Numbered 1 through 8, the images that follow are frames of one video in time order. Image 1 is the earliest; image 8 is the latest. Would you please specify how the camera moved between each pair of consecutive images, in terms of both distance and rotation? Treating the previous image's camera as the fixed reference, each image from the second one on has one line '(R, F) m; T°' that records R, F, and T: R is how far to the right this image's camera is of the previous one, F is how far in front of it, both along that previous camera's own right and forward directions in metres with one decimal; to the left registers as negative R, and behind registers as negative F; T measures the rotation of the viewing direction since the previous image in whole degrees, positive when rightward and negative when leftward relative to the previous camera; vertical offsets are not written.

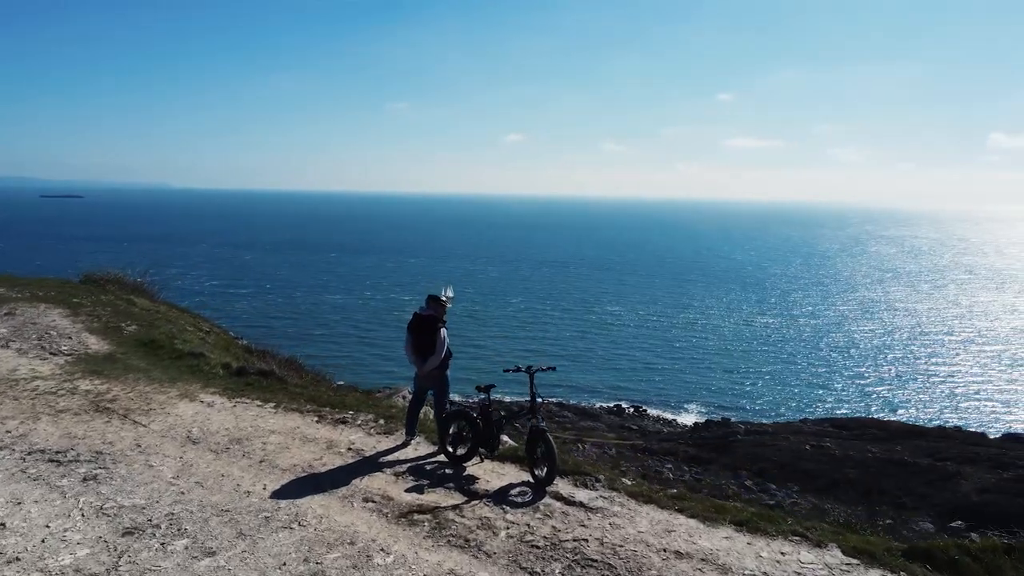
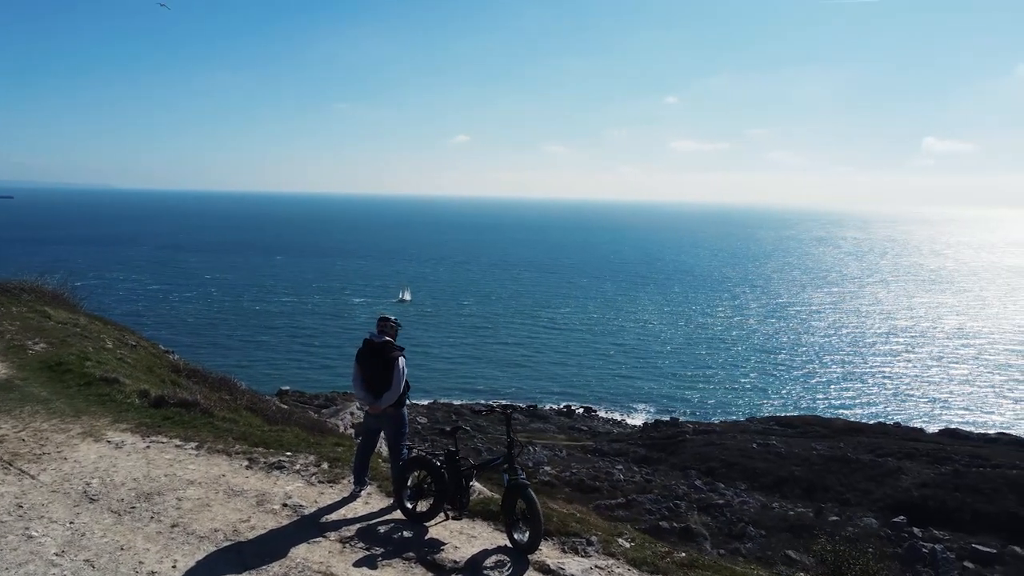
(-0.2, +1.3) m; +4°
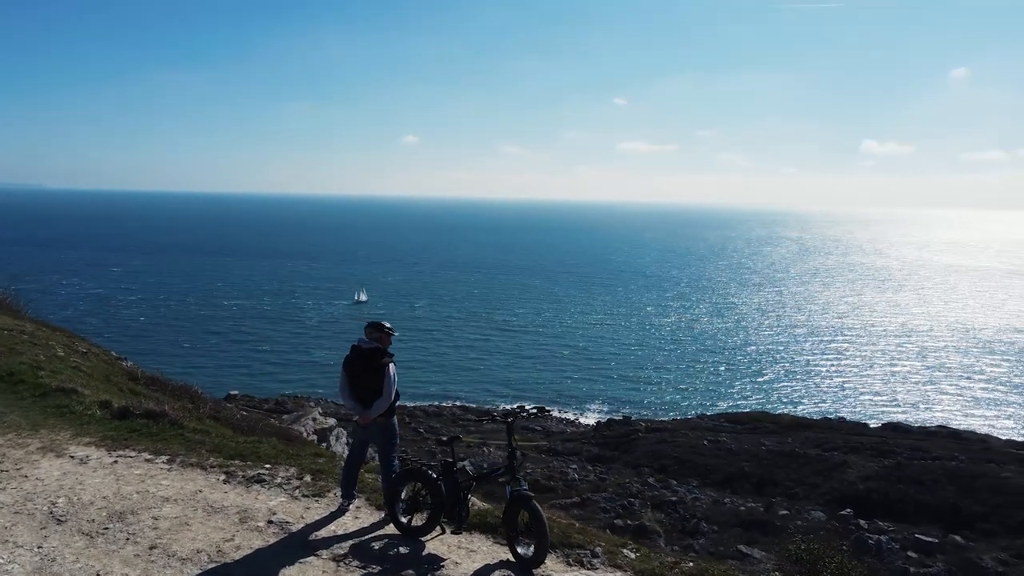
(-0.4, +0.1) m; +4°
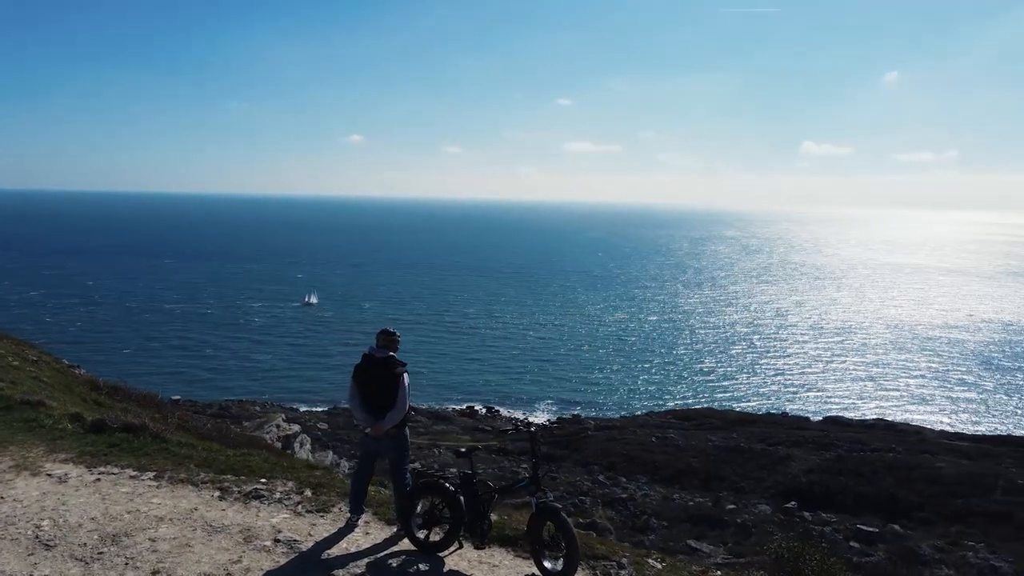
(-0.7, +0.1) m; +4°
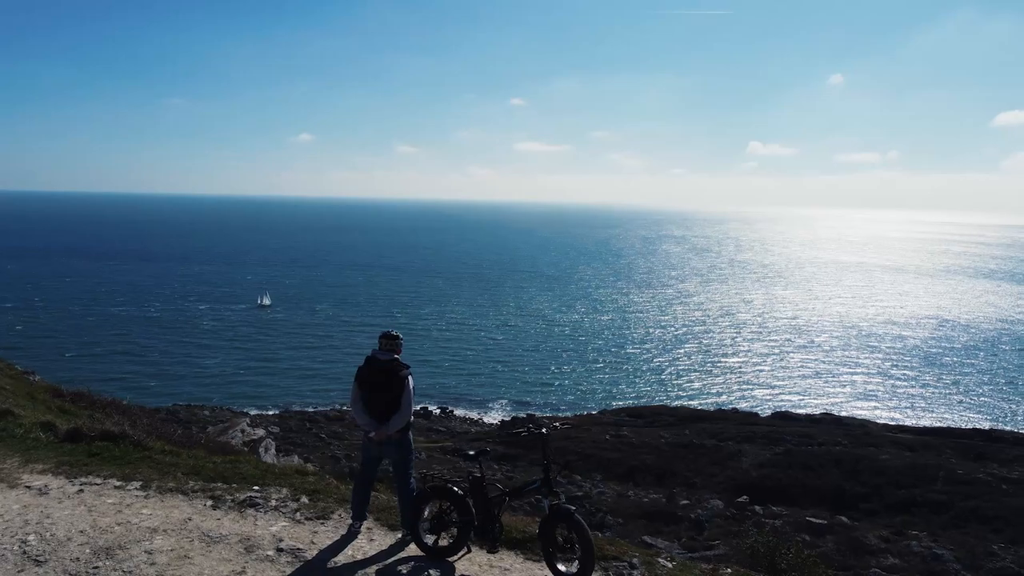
(-0.6, 0.0) m; +4°
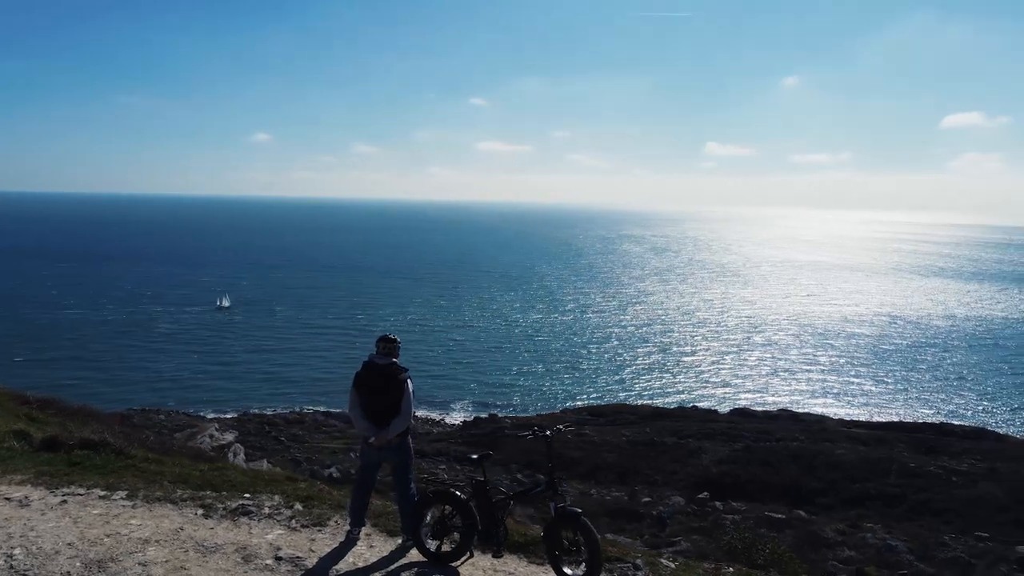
(-0.4, -0.1) m; +3°
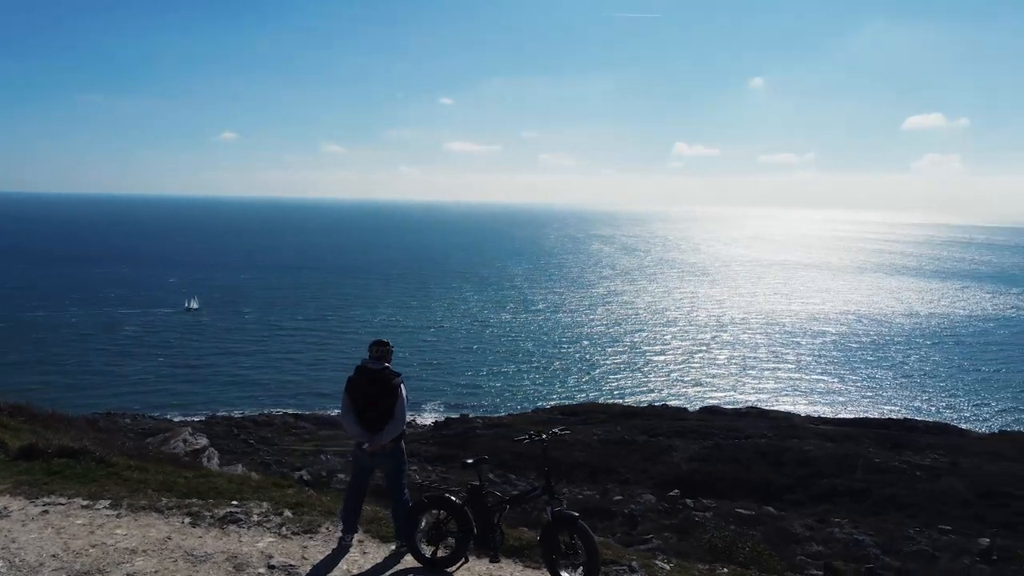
(-0.2, 0.0) m; +3°
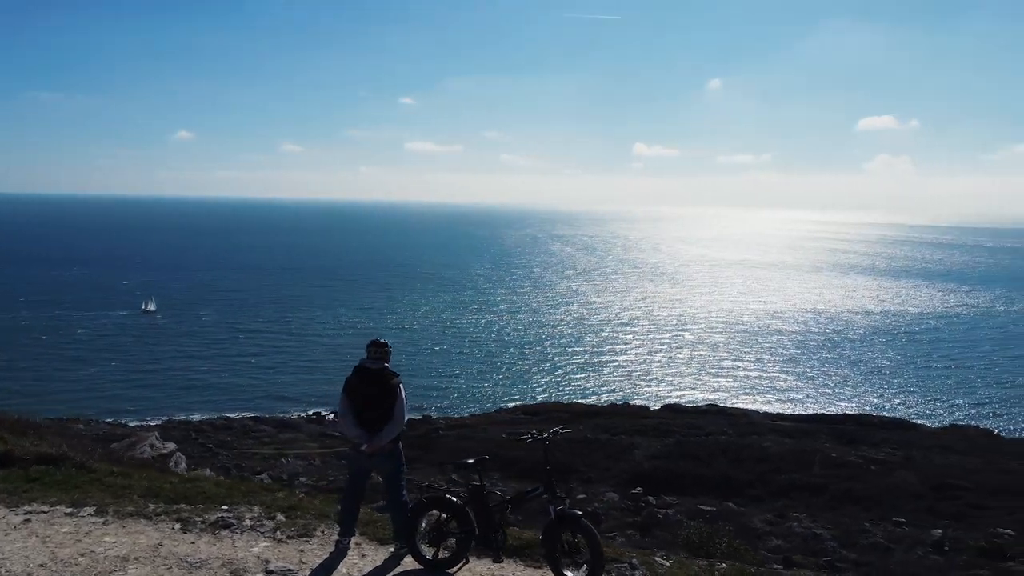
(-0.4, -0.1) m; +3°
